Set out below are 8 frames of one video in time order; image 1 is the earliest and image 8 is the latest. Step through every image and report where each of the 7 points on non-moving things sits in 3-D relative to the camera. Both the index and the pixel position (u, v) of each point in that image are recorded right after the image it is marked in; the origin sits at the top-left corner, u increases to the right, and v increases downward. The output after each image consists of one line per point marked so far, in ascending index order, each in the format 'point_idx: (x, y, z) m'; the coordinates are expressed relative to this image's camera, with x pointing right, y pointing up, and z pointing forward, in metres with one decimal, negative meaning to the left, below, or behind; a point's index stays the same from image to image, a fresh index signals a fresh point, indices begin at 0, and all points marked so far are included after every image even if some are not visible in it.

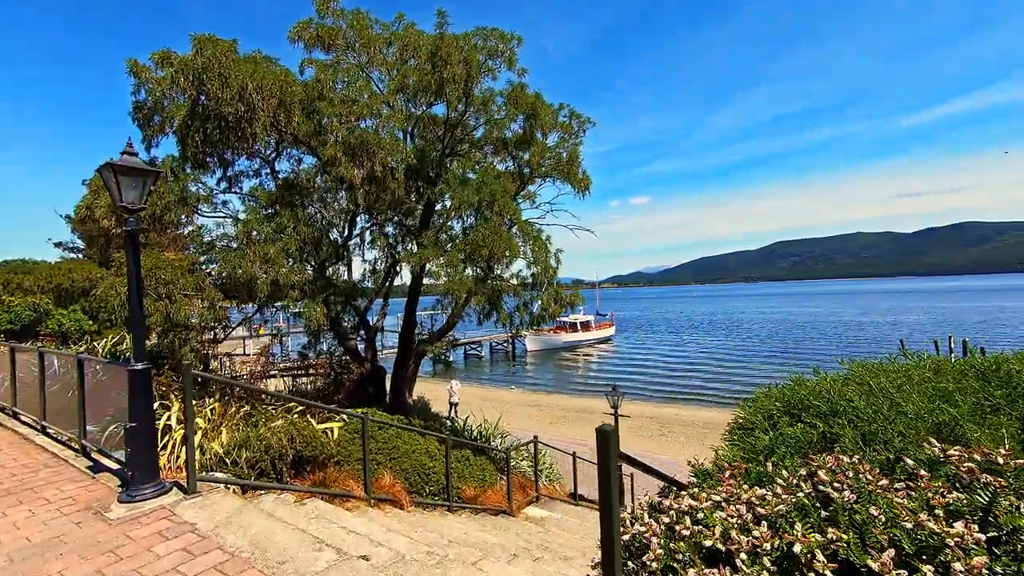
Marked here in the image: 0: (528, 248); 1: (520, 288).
0: (+0.3, +0.7, +8.2) m
1: (+0.2, 0.0, +8.5) m
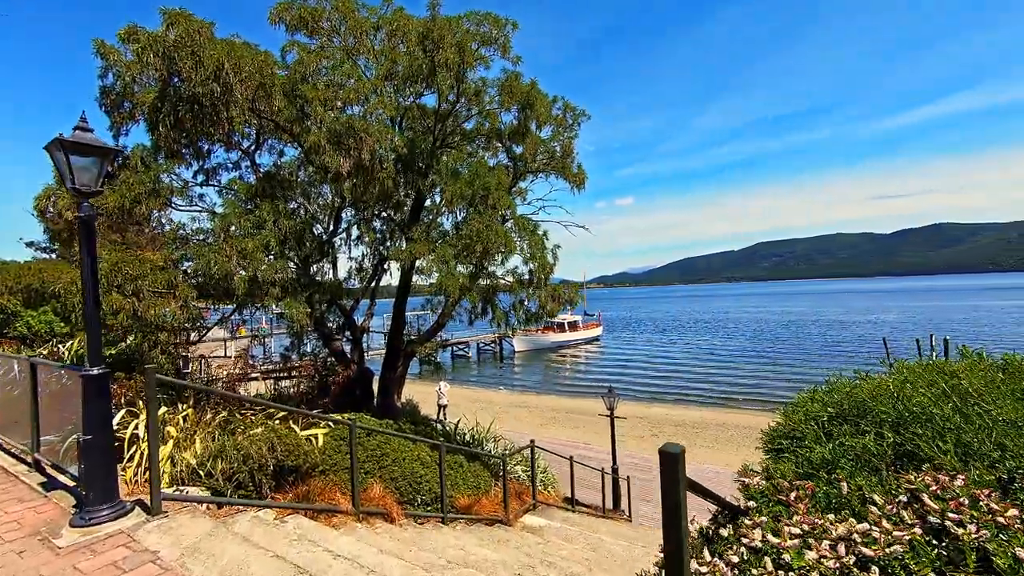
0: (+0.2, +0.8, +7.8) m
1: (+0.1, +0.1, +8.1) m
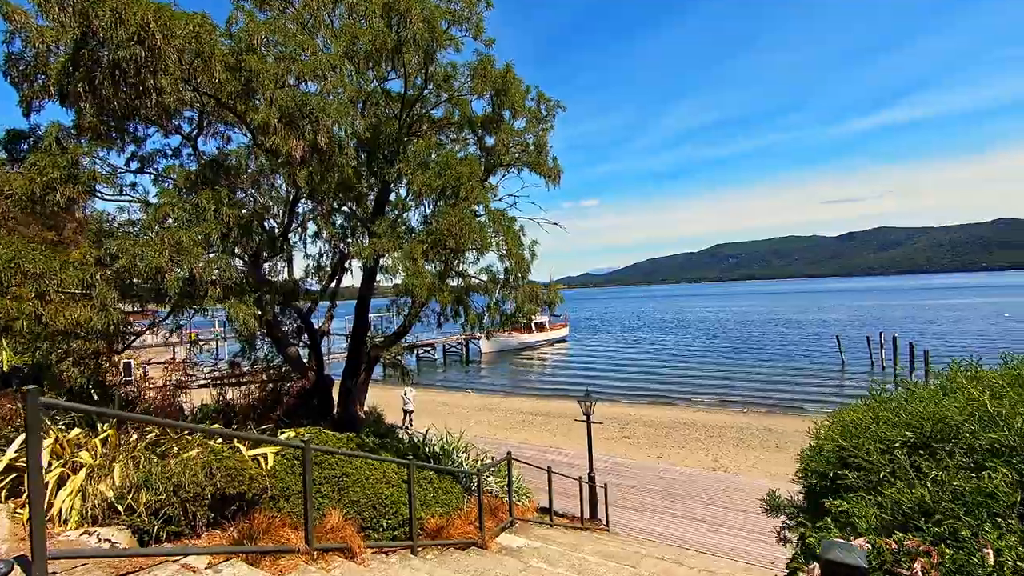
0: (-0.2, +0.8, +7.2) m
1: (-0.4, +0.1, +7.5) m
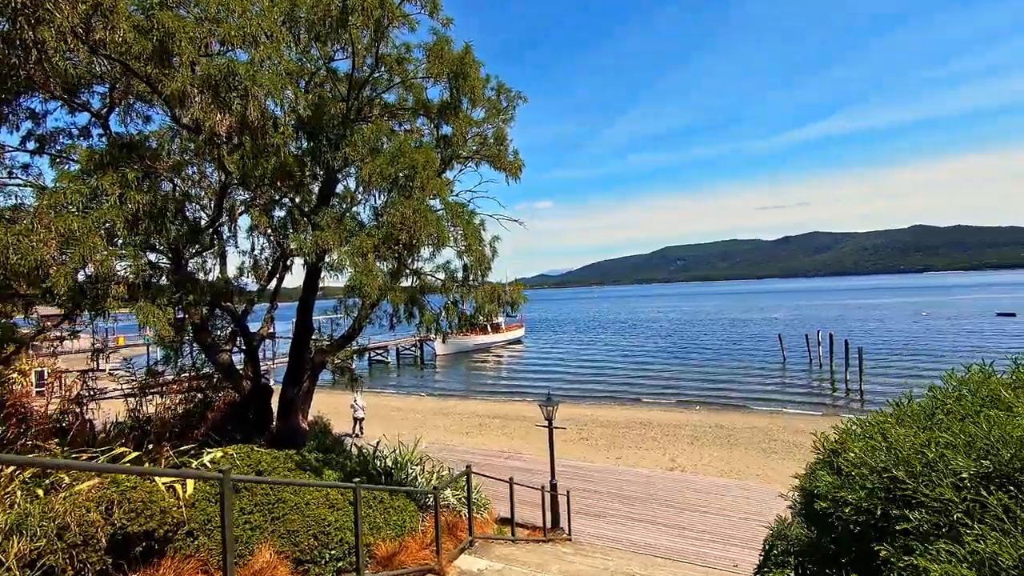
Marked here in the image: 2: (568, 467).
0: (-0.8, +0.8, +6.7) m
1: (-1.0, +0.1, +6.9) m
2: (+1.7, -5.3, +13.8) m
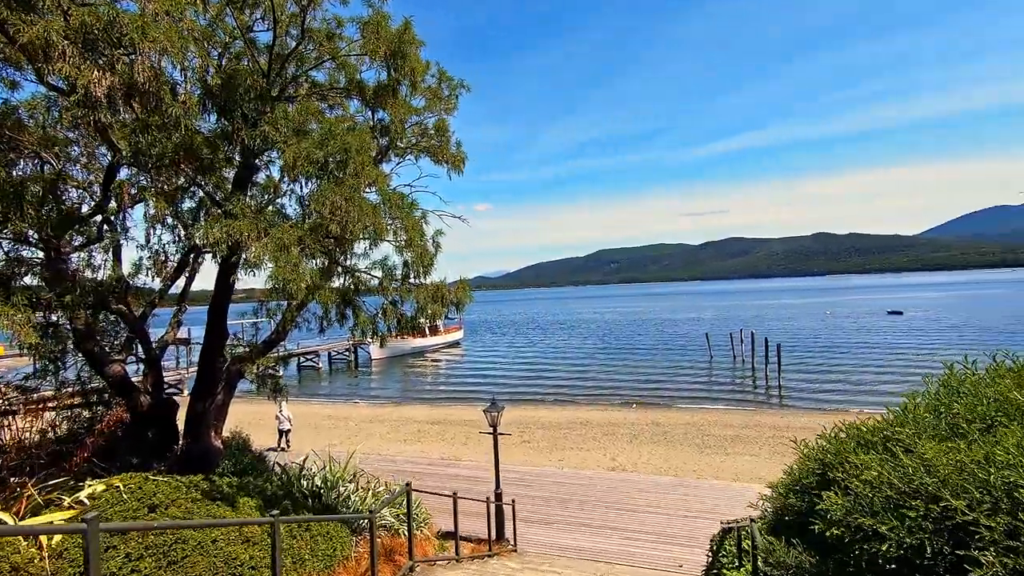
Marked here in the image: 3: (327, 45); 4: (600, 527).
0: (-1.5, +0.8, +6.1) m
1: (-1.7, +0.1, +6.3) m
2: (0.0, -5.3, +13.5) m
3: (-2.7, +3.5, +6.7) m
4: (+2.0, -5.3, +10.3) m
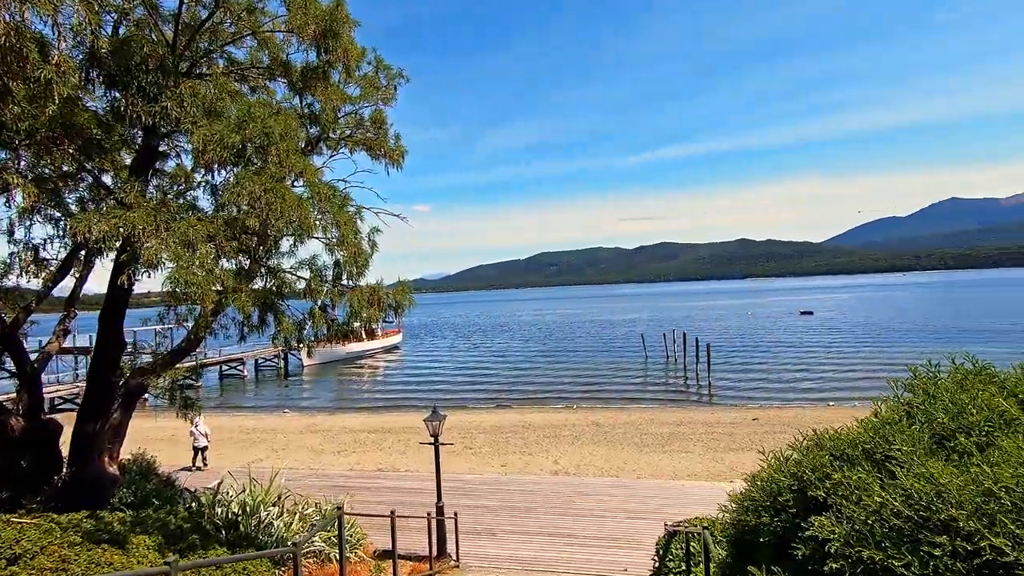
0: (-2.2, +0.8, +5.5) m
1: (-2.4, +0.1, +5.7) m
2: (-1.6, -5.4, +13.0) m
3: (-3.4, +3.5, +6.0) m
4: (+0.7, -5.3, +10.1) m
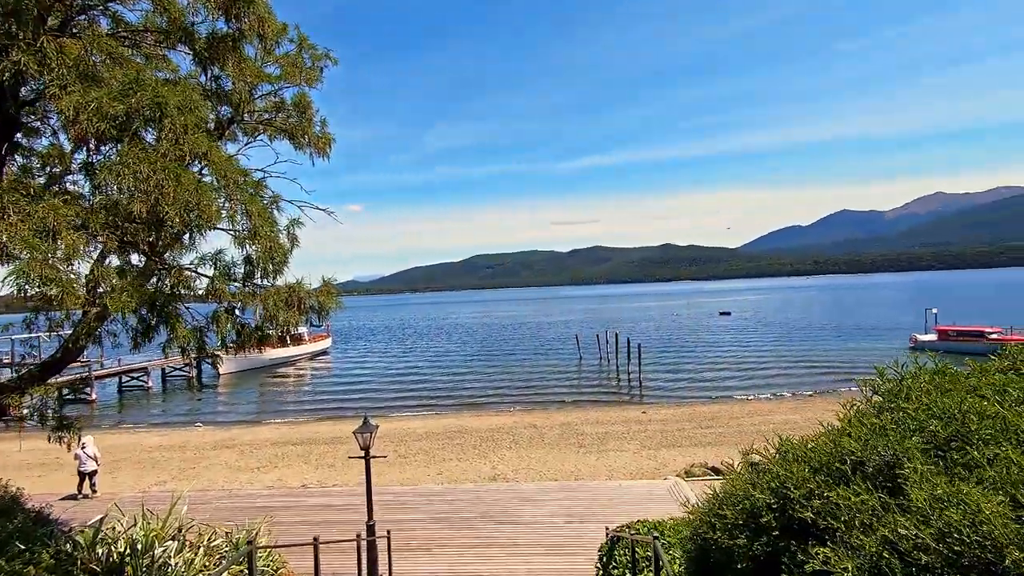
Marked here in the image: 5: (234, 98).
0: (-2.8, +0.8, +4.8) m
1: (-3.1, +0.1, +4.9) m
2: (-3.3, -5.4, +12.2) m
3: (-4.1, +3.5, +5.1) m
4: (-0.6, -5.4, +9.7) m
5: (-3.6, +2.5, +6.0) m
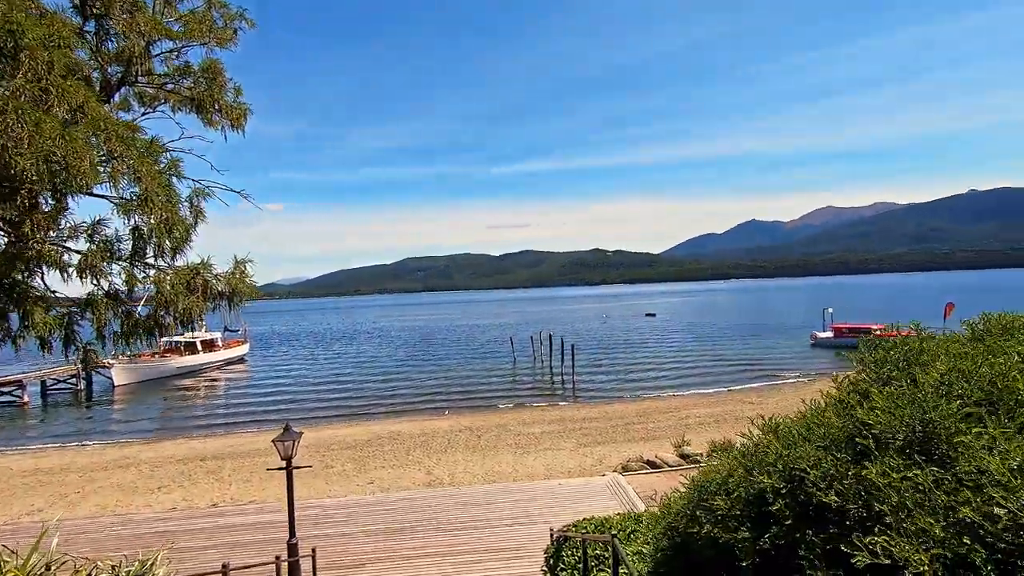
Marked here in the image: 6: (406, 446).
0: (-3.3, +0.9, +3.9) m
1: (-3.6, +0.2, +4.1) m
2: (-4.9, -5.3, +11.2) m
3: (-4.6, +3.6, +4.2) m
4: (-1.8, -5.2, +9.1) m
5: (-4.2, +2.6, +5.1) m
6: (-4.2, -6.3, +18.6) m
